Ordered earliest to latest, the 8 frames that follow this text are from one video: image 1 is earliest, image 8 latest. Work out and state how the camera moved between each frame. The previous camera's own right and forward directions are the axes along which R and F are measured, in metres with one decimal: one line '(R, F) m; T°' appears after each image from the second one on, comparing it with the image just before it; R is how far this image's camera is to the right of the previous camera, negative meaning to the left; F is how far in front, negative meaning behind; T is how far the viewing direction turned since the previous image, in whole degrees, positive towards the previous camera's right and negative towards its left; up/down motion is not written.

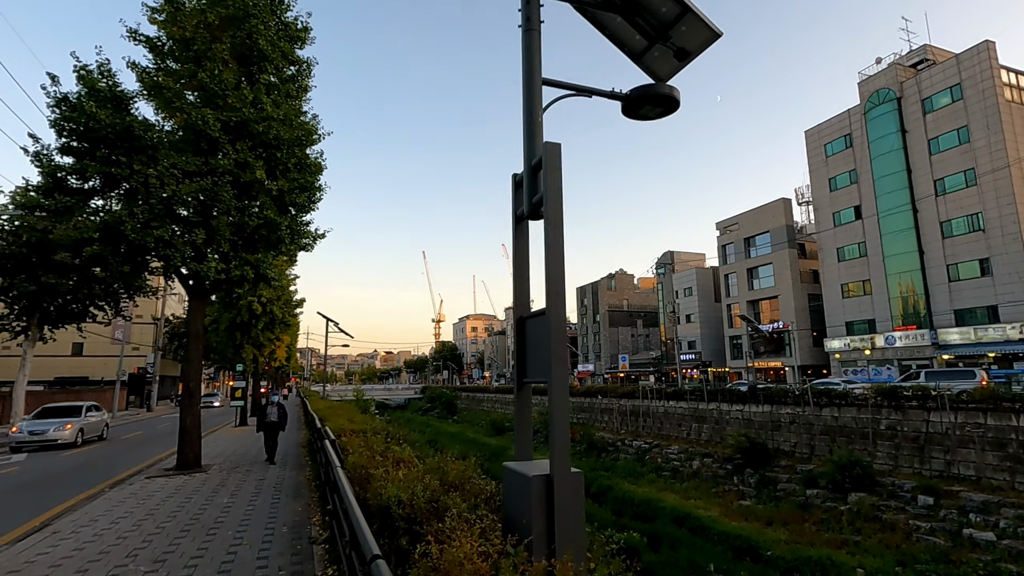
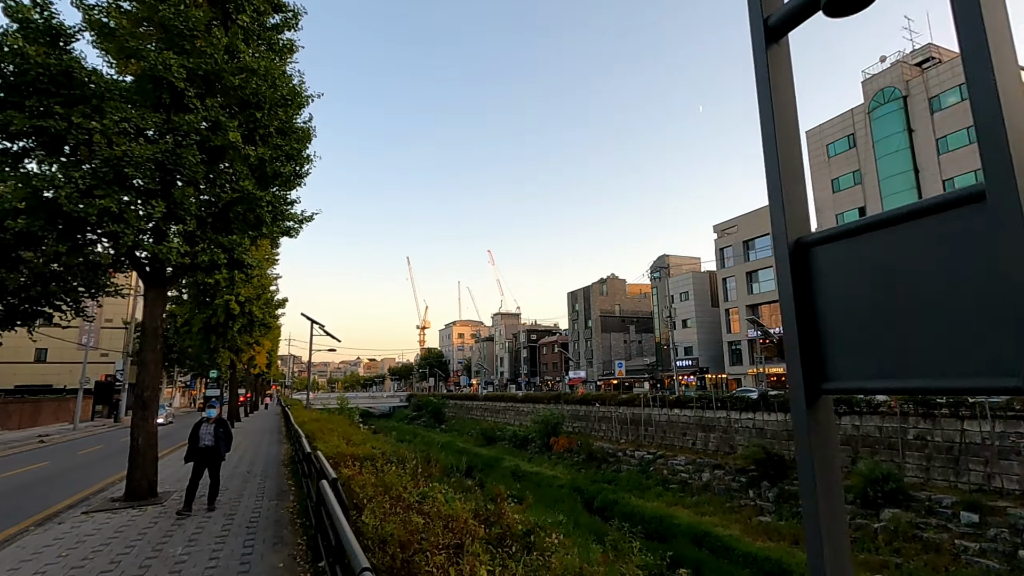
(-0.5, +1.3) m; +2°
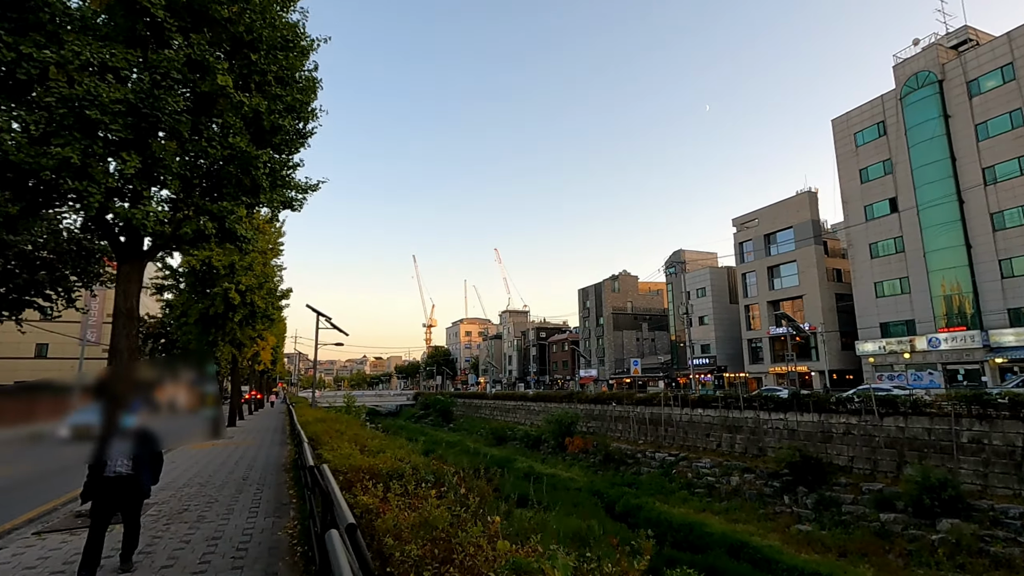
(-0.4, +1.1) m; -1°
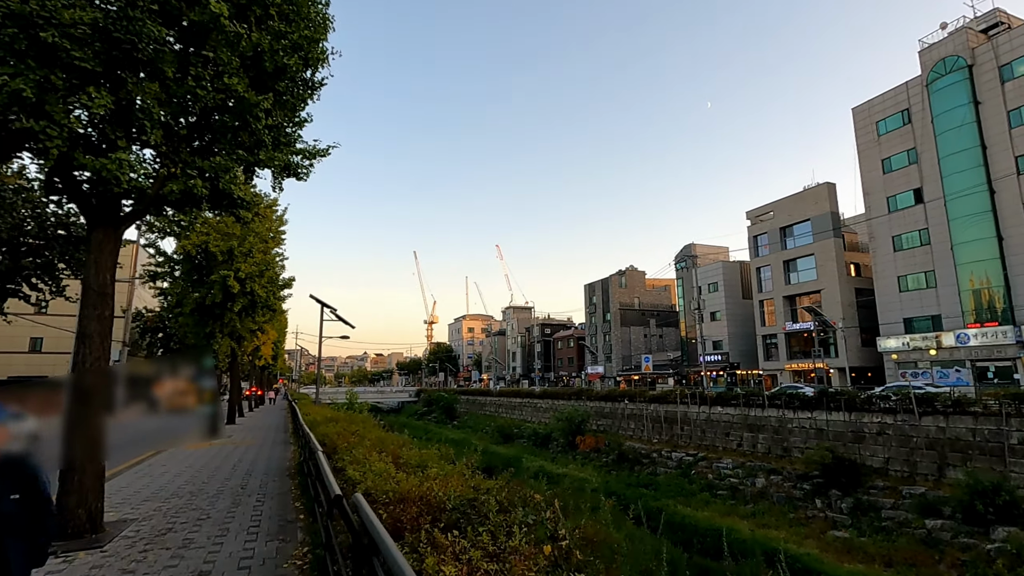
(-0.4, +0.9) m; 0°
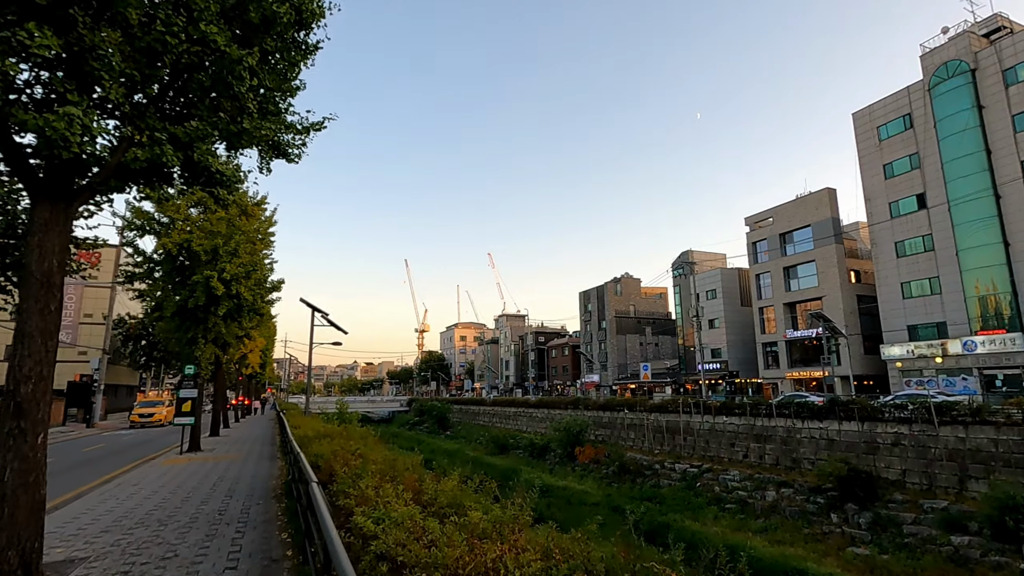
(-0.3, +0.7) m; +1°
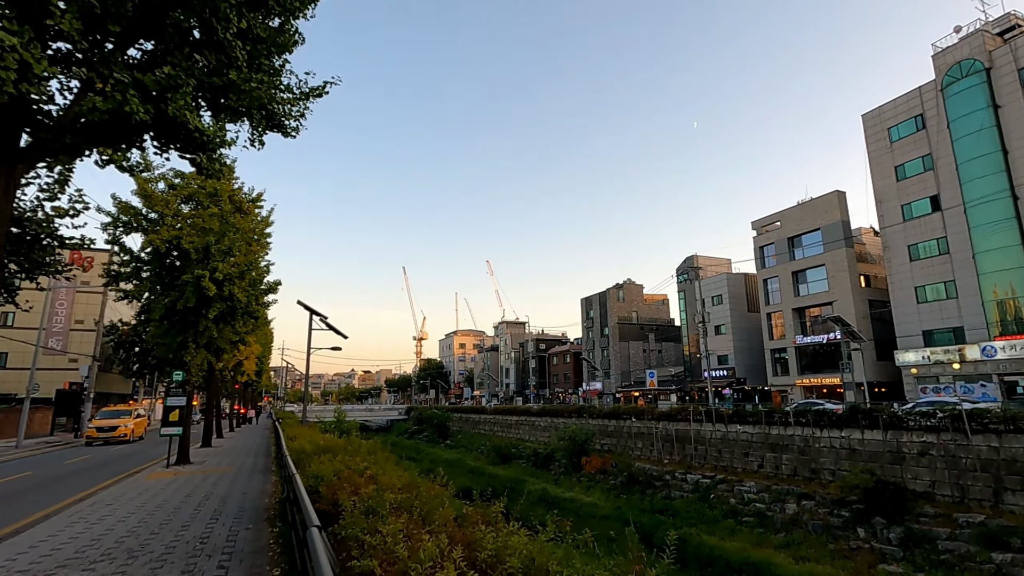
(-0.3, +0.7) m; 0°
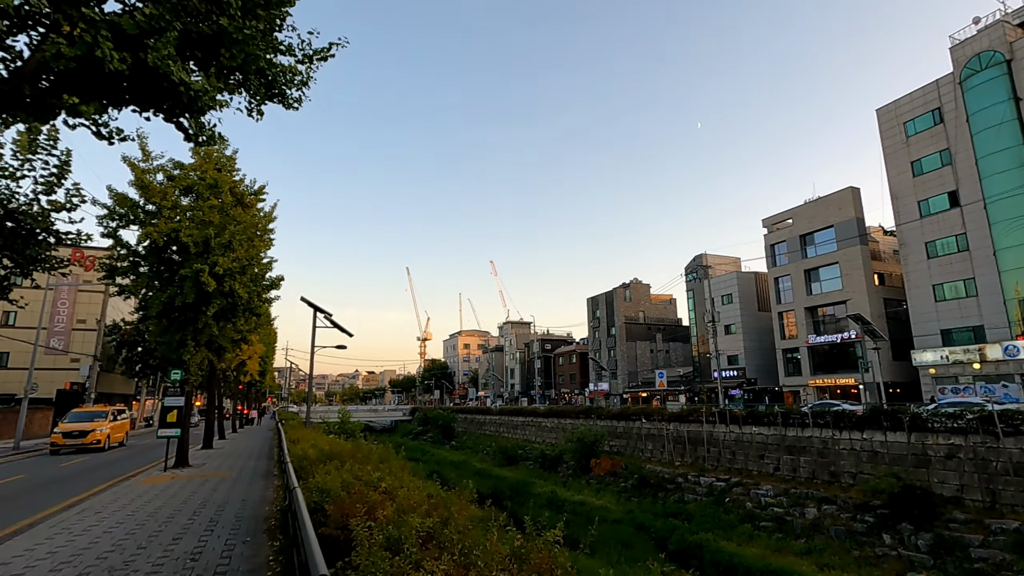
(-0.2, +0.5) m; 0°
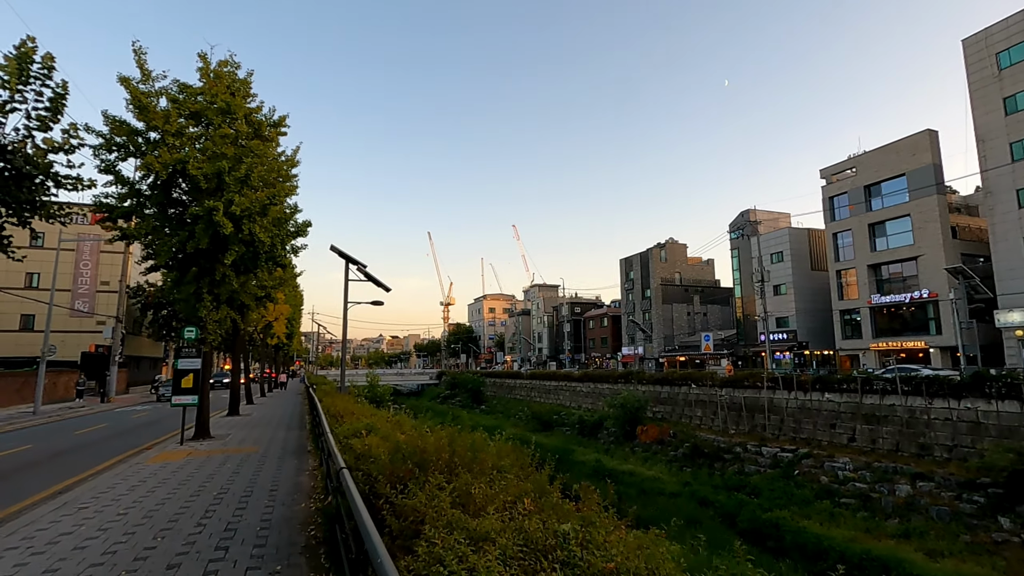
(-0.8, +1.7) m; -2°
